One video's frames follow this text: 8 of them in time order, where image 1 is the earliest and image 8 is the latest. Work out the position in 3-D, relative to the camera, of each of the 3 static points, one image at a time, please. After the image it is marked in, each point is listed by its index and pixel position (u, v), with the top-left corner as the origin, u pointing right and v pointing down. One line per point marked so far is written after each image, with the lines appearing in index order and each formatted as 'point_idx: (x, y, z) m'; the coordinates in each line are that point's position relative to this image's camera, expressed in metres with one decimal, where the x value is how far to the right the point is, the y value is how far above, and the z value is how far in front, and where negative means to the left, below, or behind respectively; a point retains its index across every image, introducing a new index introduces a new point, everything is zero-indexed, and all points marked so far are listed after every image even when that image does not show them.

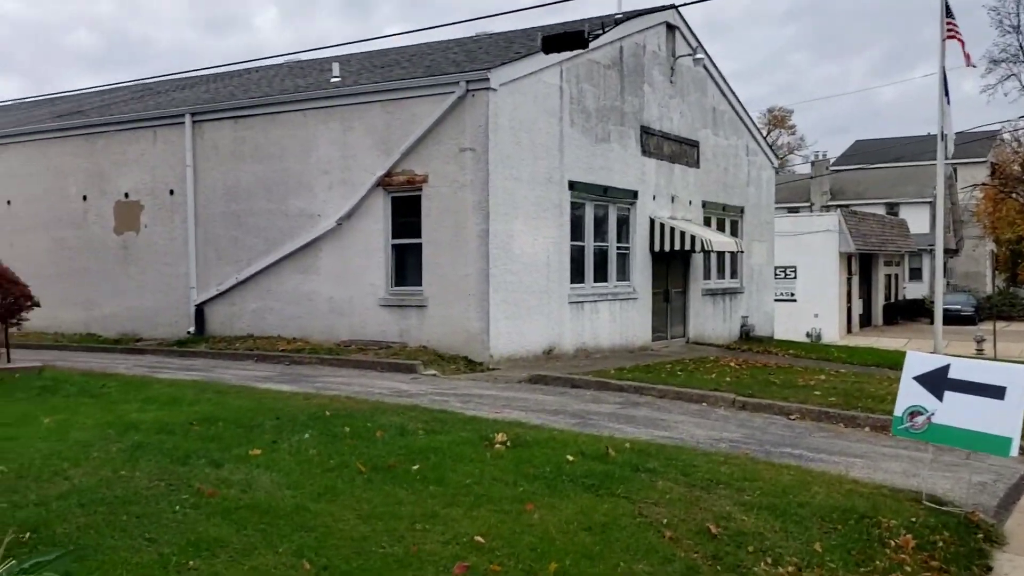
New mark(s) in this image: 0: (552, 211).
0: (+0.6, +1.2, +15.6) m
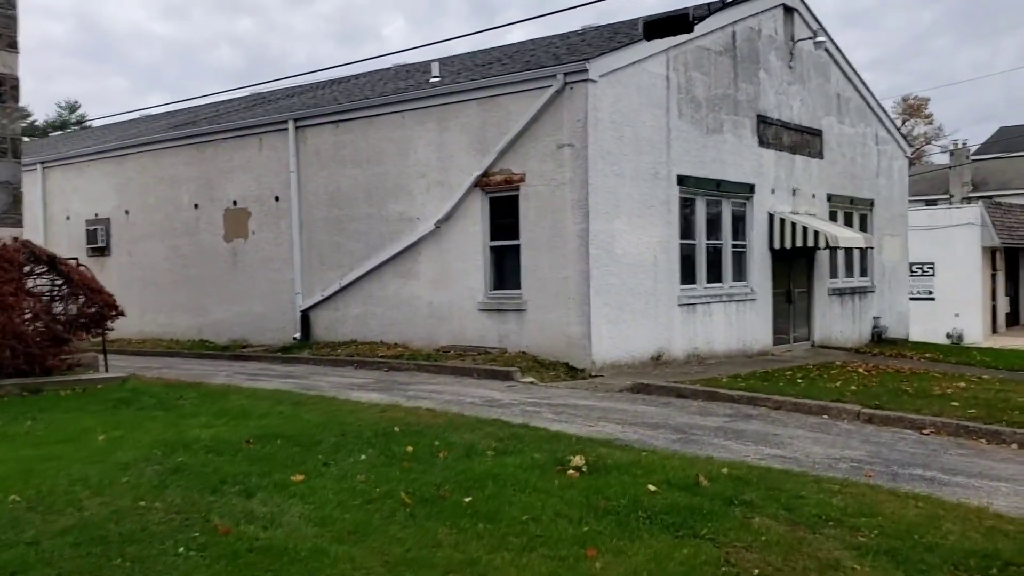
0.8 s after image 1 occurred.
0: (+2.2, +1.2, +14.7) m
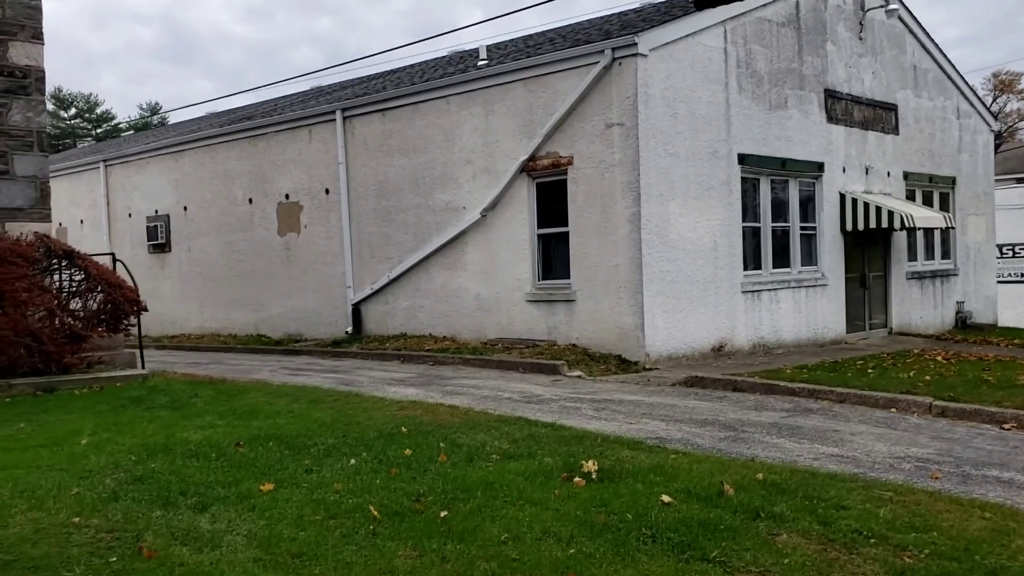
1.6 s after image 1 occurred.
0: (+2.9, +1.4, +13.9) m
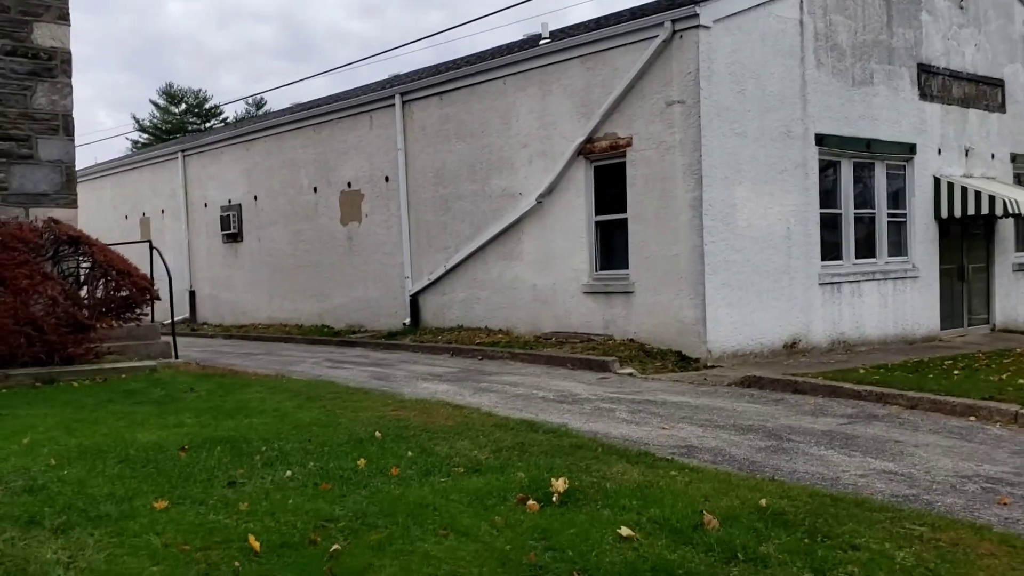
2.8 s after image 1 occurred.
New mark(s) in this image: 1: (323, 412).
0: (+3.7, +1.5, +12.8) m
1: (-1.2, -0.8, +6.4) m
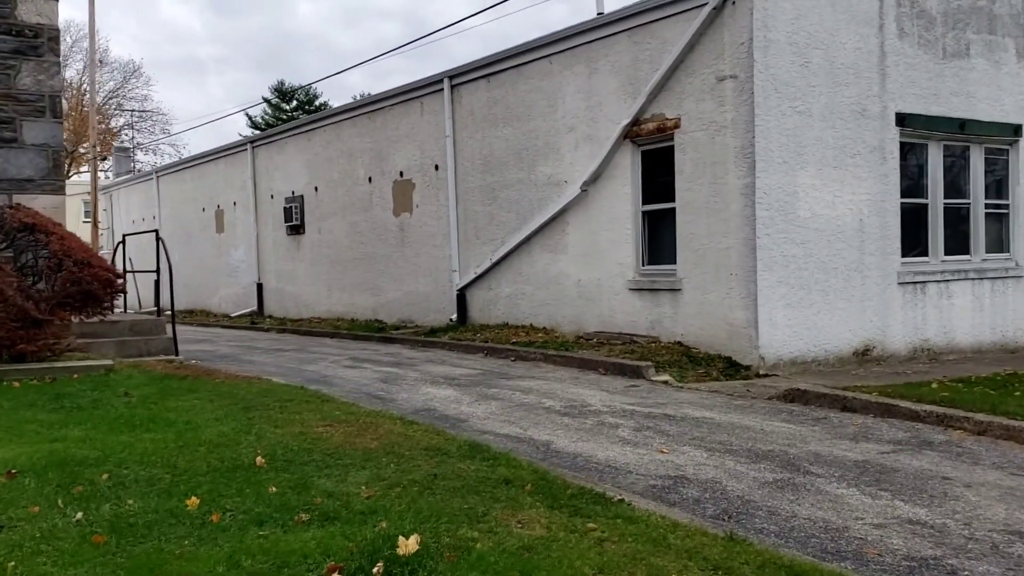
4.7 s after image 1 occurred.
0: (+4.1, +1.5, +11.3) m
1: (-1.5, -0.8, +5.6) m
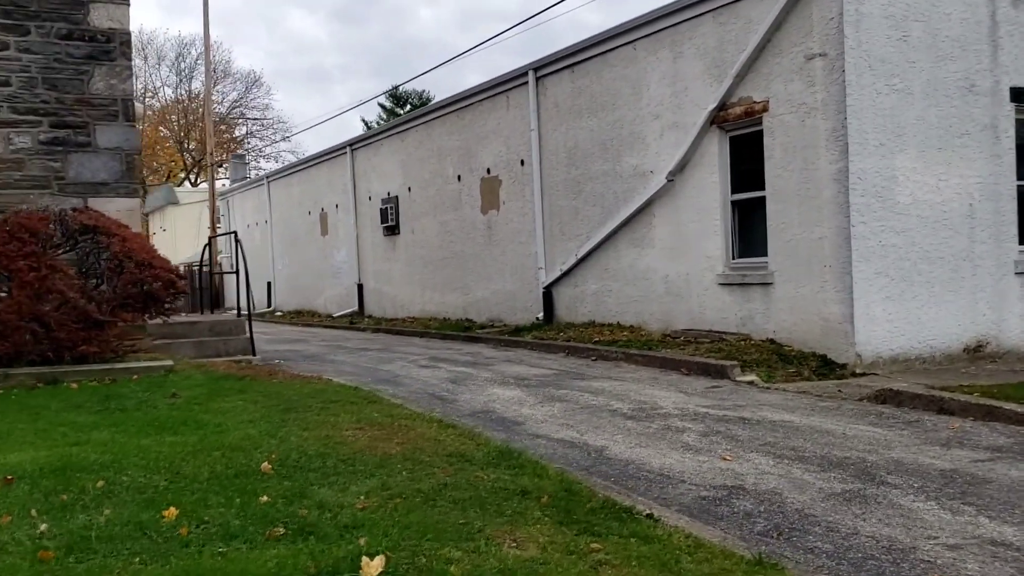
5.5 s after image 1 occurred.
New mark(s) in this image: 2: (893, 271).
0: (+4.9, +1.6, +10.4) m
1: (-1.3, -0.8, +5.4) m
2: (+3.9, +0.2, +9.9) m
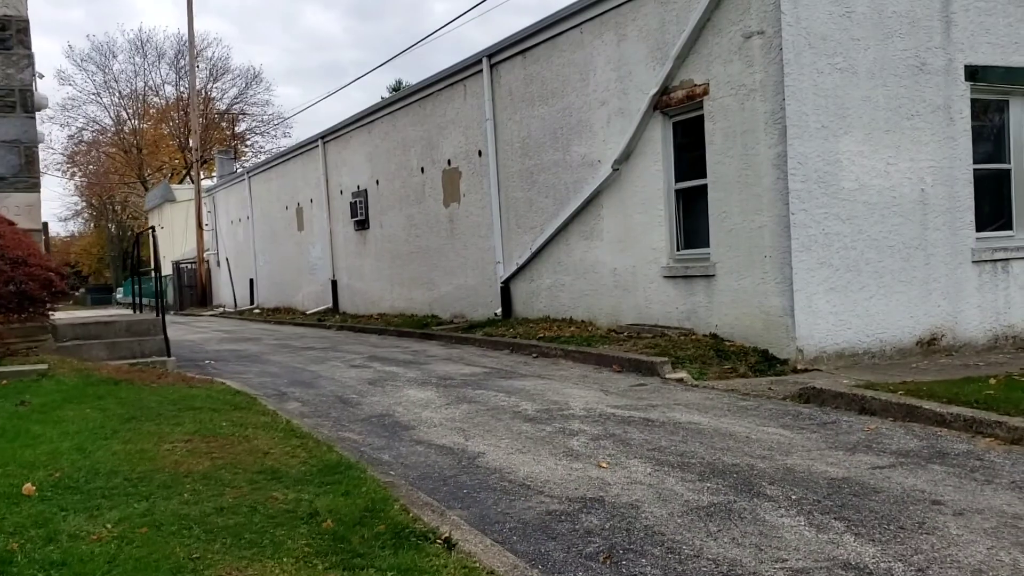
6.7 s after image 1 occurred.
0: (+4.2, +1.7, +9.9) m
1: (-2.1, -0.8, +4.9) m
2: (+3.1, +0.3, +9.4) m
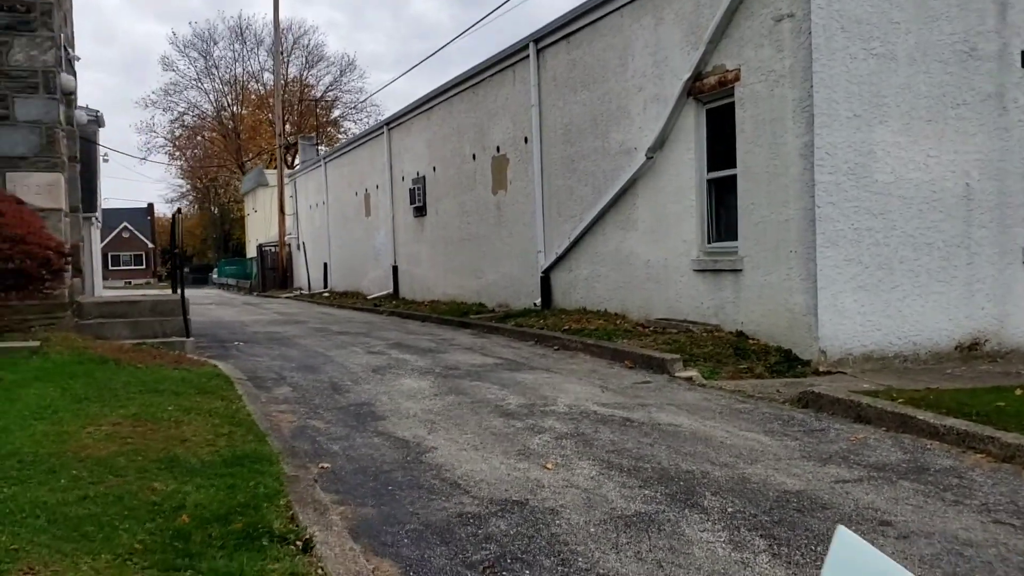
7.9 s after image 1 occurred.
0: (+4.4, +1.7, +9.2) m
1: (-2.5, -0.7, +5.0) m
2: (+3.3, +0.3, +8.9) m
